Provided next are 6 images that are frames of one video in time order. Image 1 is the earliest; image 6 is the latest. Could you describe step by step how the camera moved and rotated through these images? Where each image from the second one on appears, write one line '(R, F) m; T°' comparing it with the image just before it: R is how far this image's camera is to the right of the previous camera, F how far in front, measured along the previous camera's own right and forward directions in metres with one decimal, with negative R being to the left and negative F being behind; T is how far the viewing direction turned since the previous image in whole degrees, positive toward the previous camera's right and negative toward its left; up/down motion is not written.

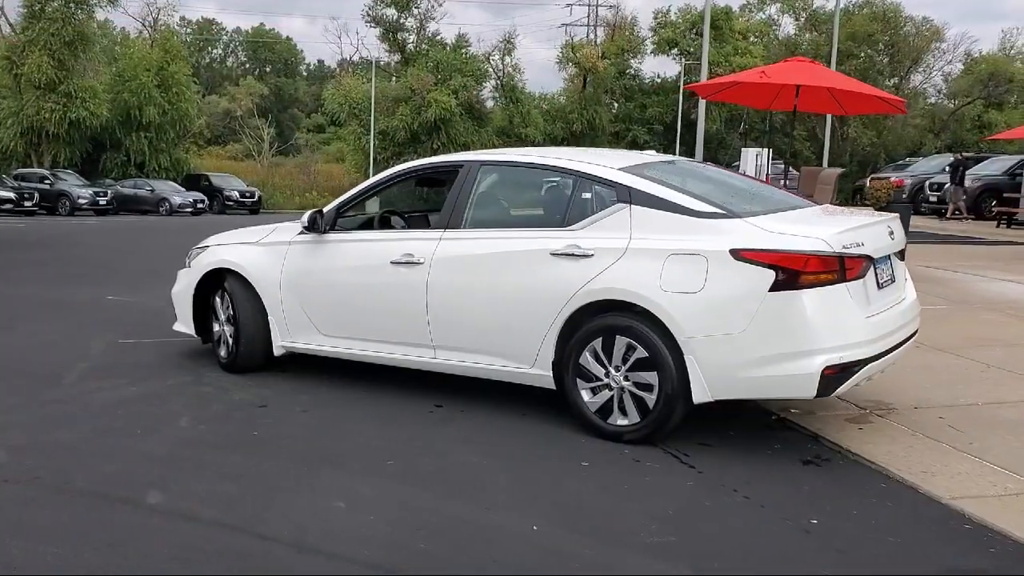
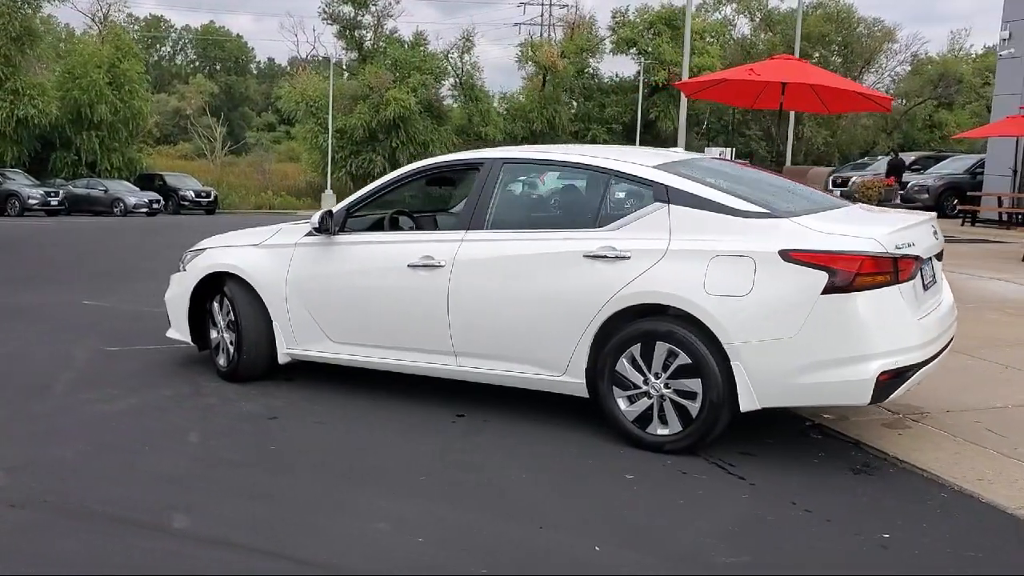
(-0.4, +0.3) m; +3°
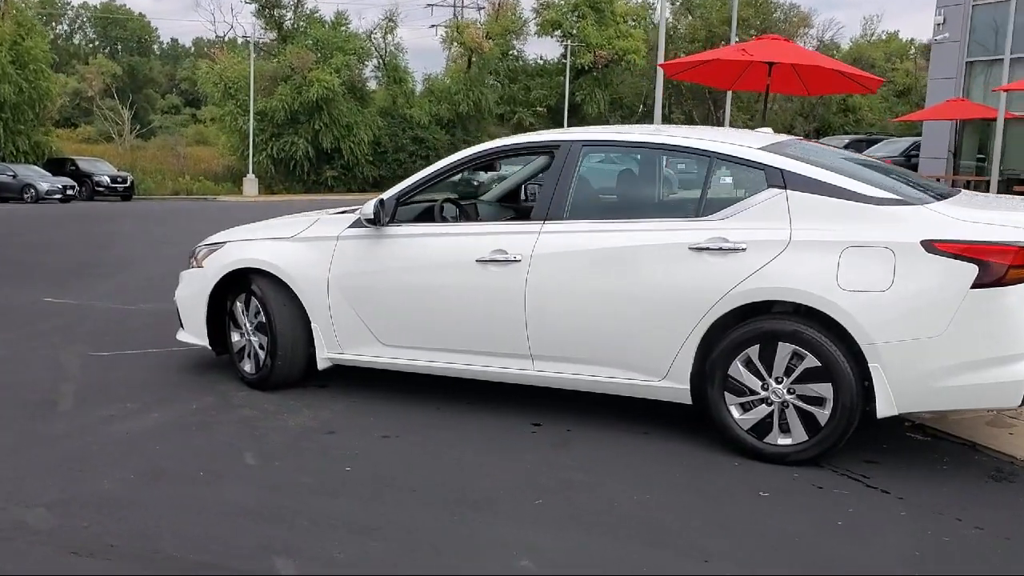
(-0.9, +0.6) m; +5°
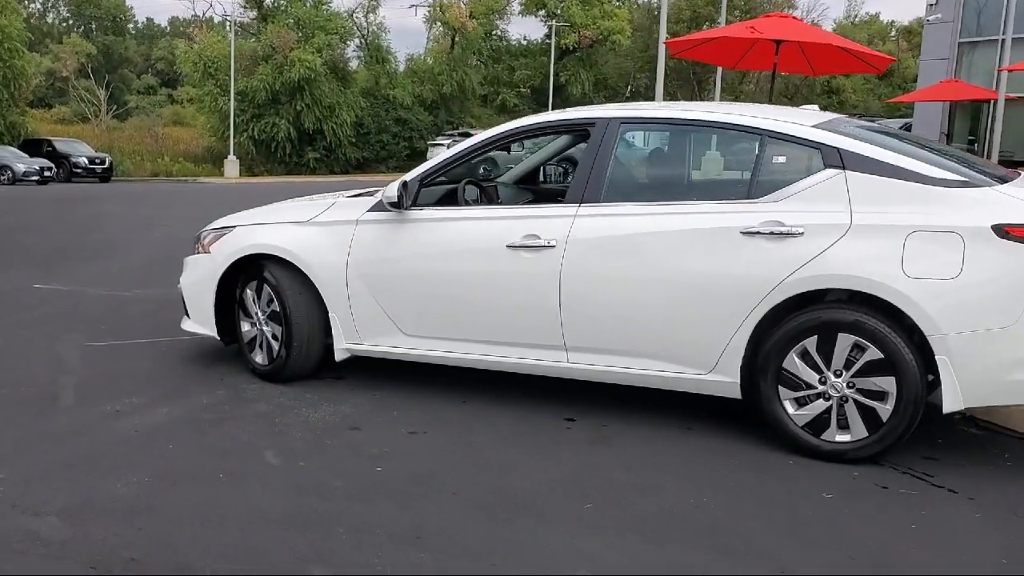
(-0.3, +0.3) m; +1°
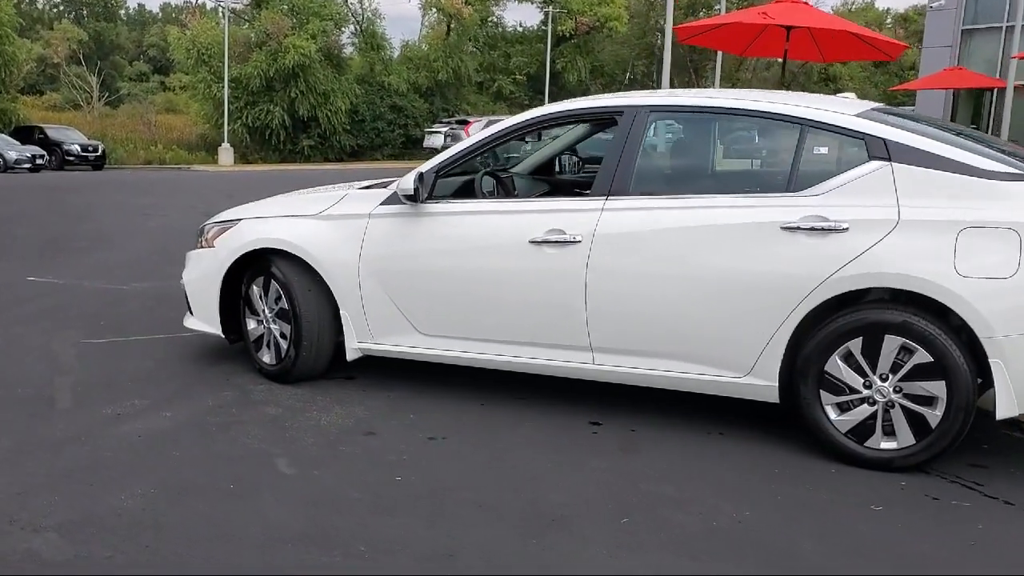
(-0.1, +0.2) m; 0°
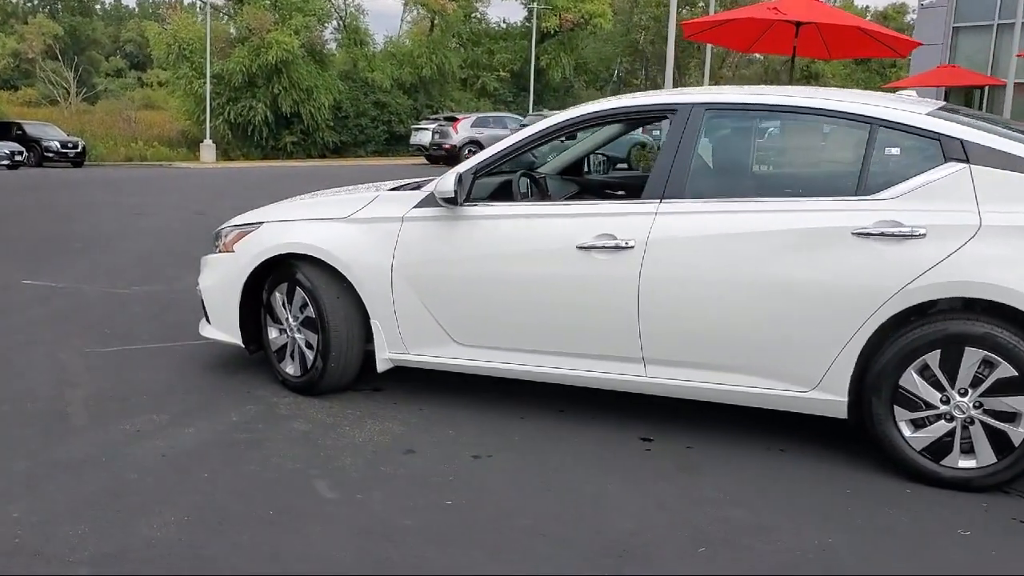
(-0.3, +0.3) m; +1°
